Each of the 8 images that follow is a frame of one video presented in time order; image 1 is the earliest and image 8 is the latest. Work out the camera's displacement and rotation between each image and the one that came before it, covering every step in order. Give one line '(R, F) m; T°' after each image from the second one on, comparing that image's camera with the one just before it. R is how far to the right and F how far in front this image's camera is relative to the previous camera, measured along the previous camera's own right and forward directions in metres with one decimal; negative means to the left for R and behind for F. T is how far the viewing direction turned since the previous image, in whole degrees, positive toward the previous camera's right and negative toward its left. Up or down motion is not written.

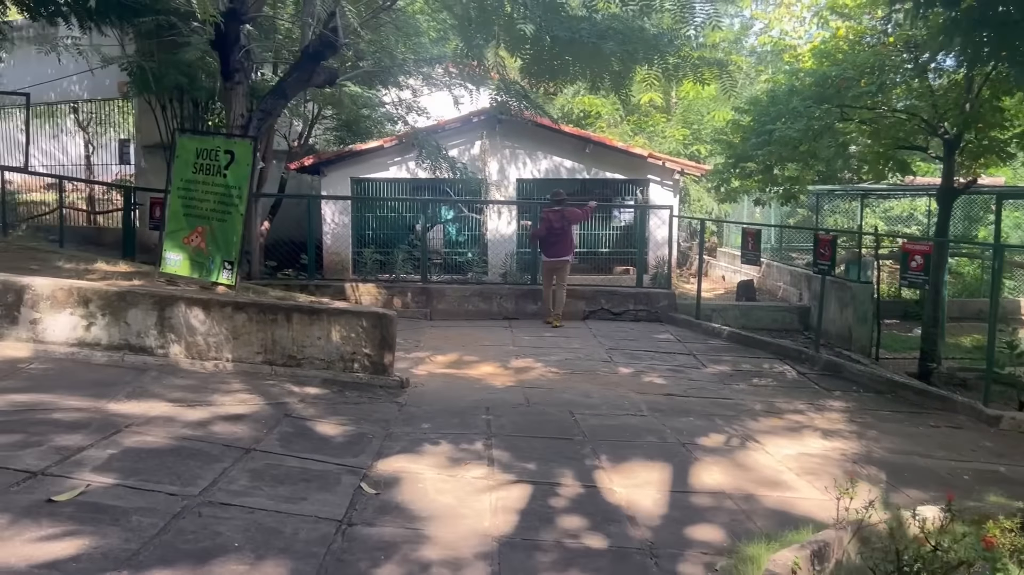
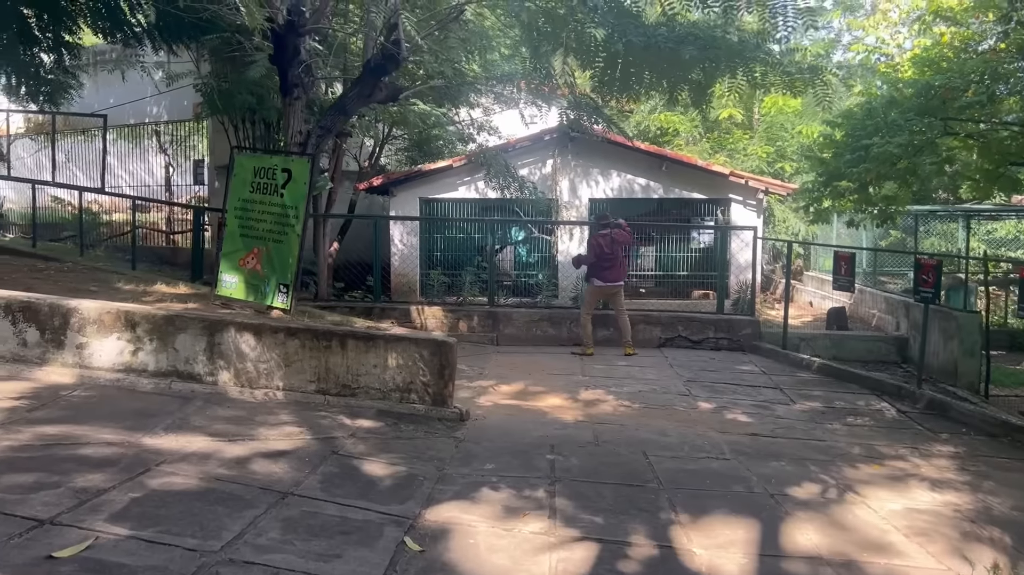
(0.0, +0.5) m; -5°
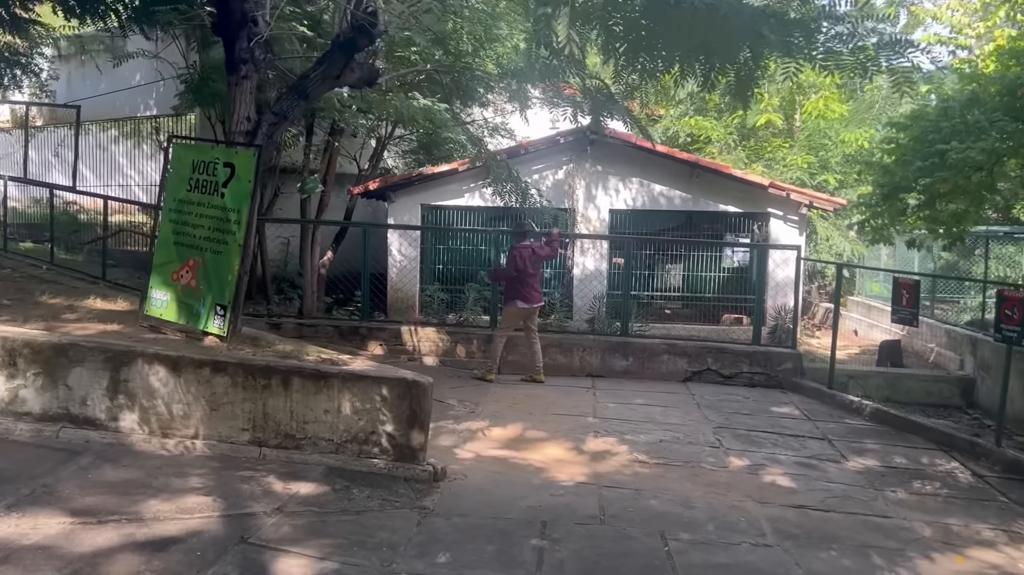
(+0.2, +1.2) m; -2°
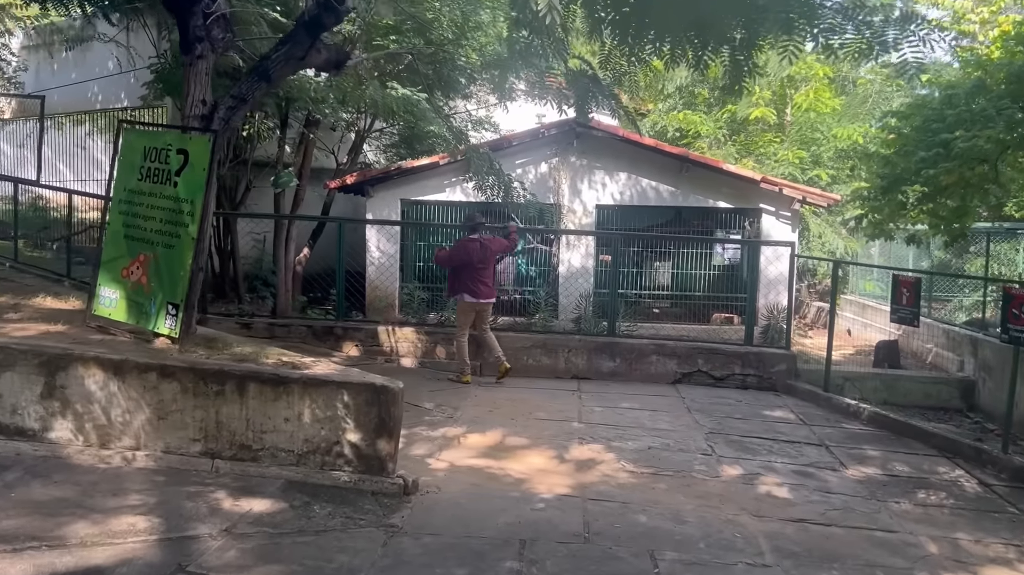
(+0.1, +0.4) m; +1°
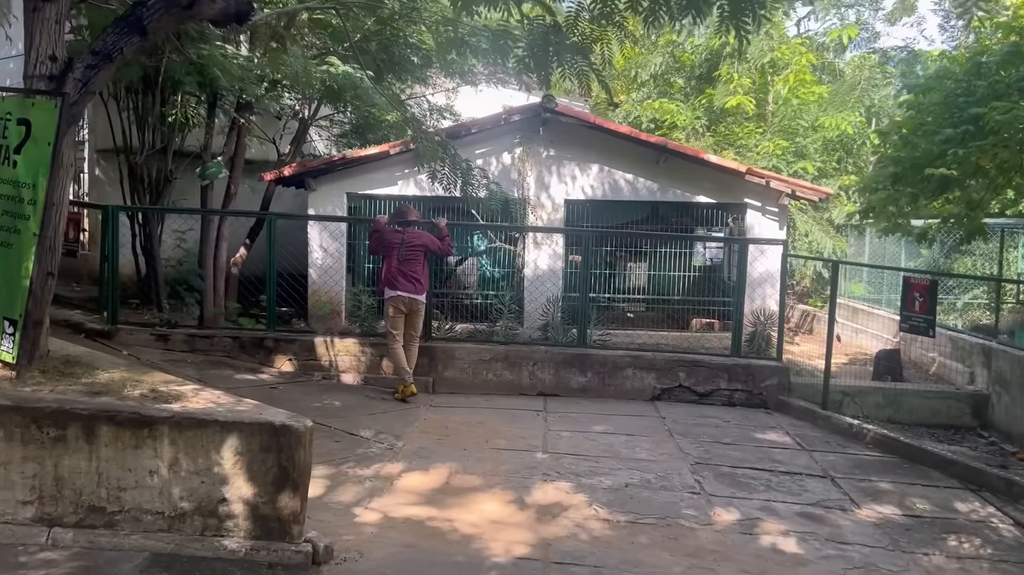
(+0.1, +1.0) m; +2°
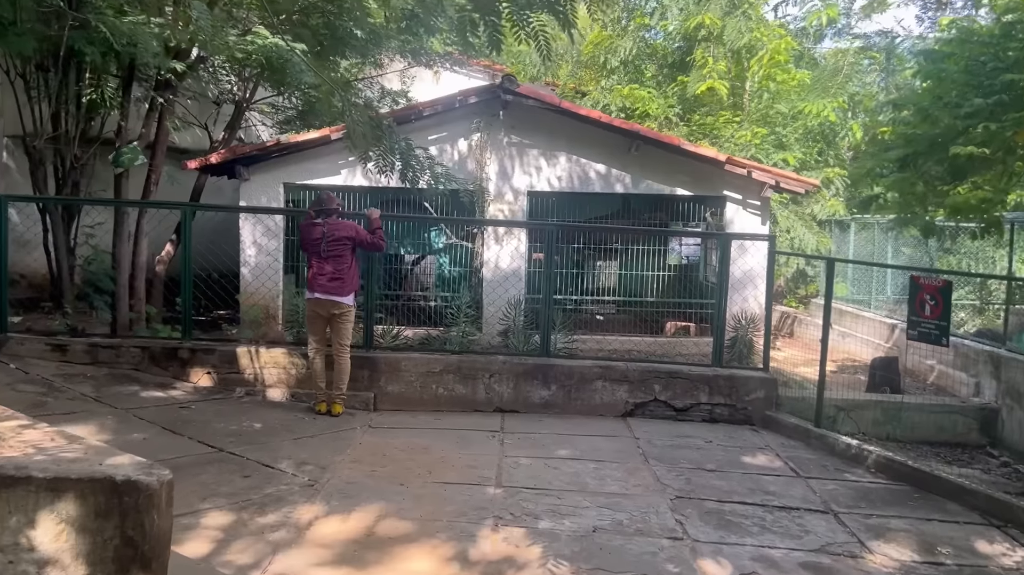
(+0.1, +0.9) m; +2°
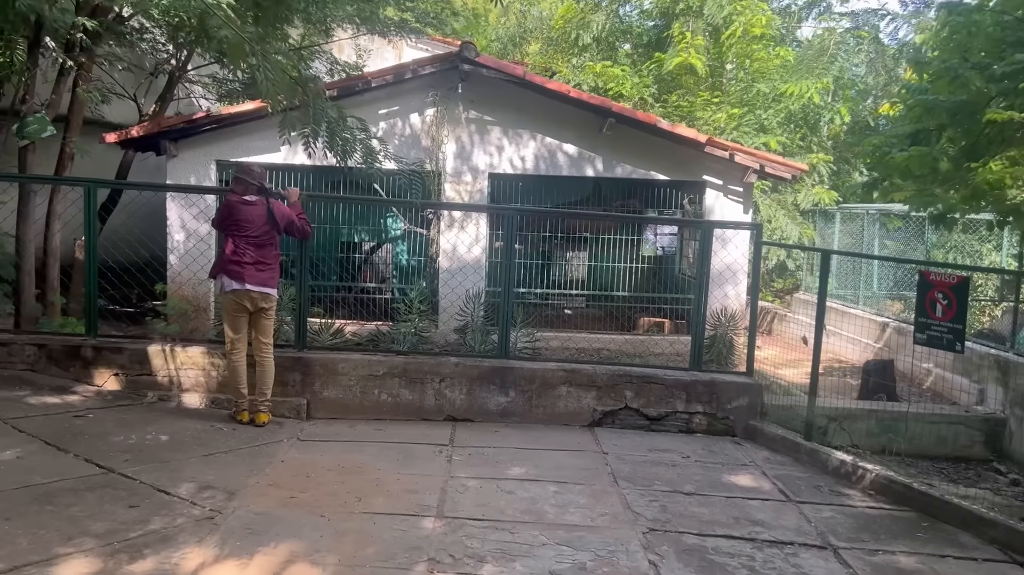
(+0.1, +0.8) m; +2°
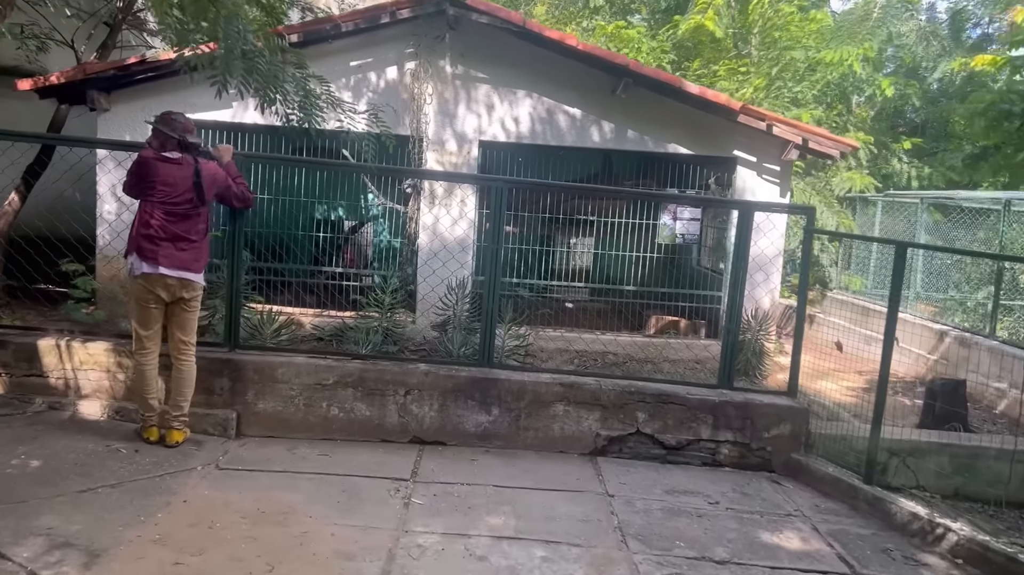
(+0.1, +1.2) m; 0°
